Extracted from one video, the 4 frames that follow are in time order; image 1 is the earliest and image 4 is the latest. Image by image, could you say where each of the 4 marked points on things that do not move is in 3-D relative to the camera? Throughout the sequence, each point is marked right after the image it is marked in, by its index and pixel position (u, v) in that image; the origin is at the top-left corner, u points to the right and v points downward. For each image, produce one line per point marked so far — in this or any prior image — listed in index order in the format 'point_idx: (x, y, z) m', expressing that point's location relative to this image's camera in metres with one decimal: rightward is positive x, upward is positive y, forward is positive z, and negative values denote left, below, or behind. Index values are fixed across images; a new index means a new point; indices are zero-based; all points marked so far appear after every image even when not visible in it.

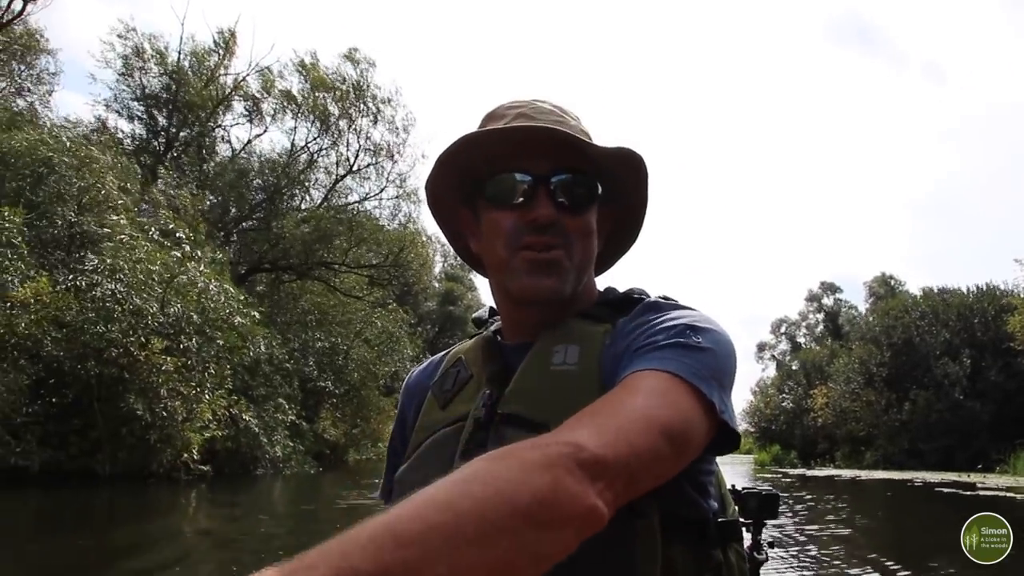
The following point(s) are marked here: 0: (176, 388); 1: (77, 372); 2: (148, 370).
0: (-3.8, -1.2, +10.5) m
1: (-4.7, -0.9, +10.1) m
2: (-4.0, -1.0, +10.3) m
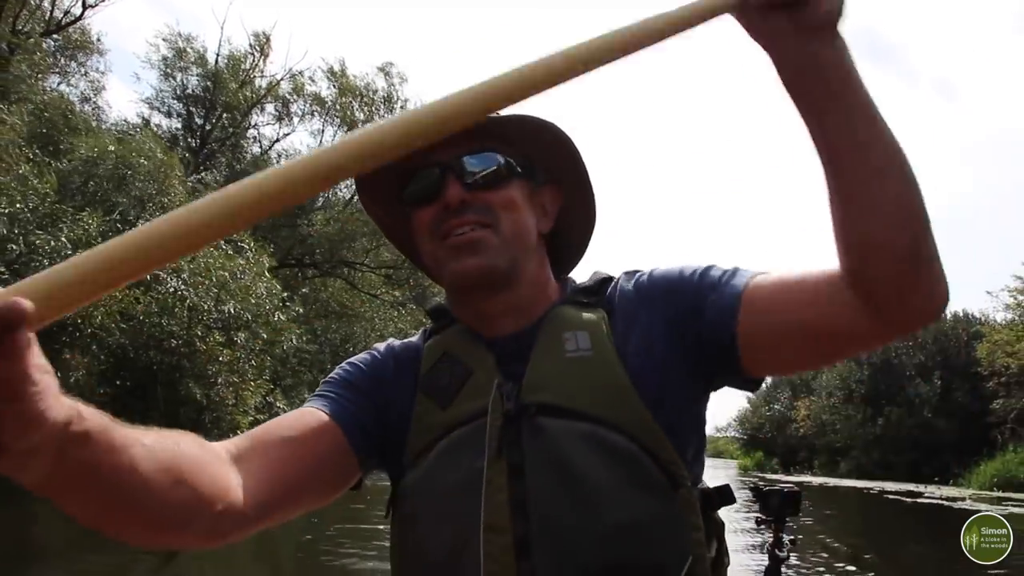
0: (-3.7, -1.1, +12.0) m
1: (-4.7, -0.9, +11.6) m
2: (-3.9, -0.9, +11.7) m
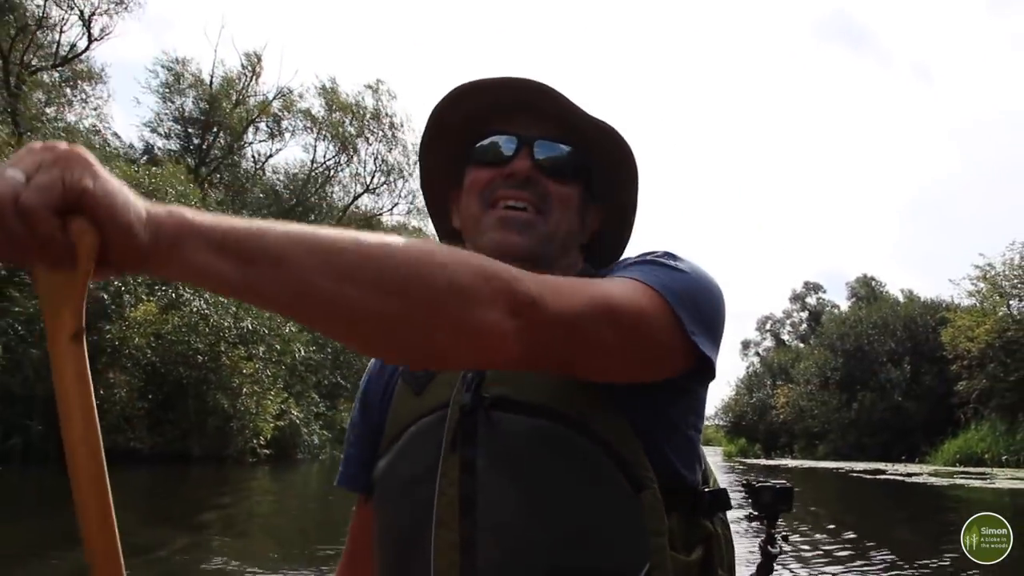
0: (-3.8, -1.4, +13.0) m
1: (-4.7, -1.2, +12.6) m
2: (-4.0, -1.2, +12.8) m
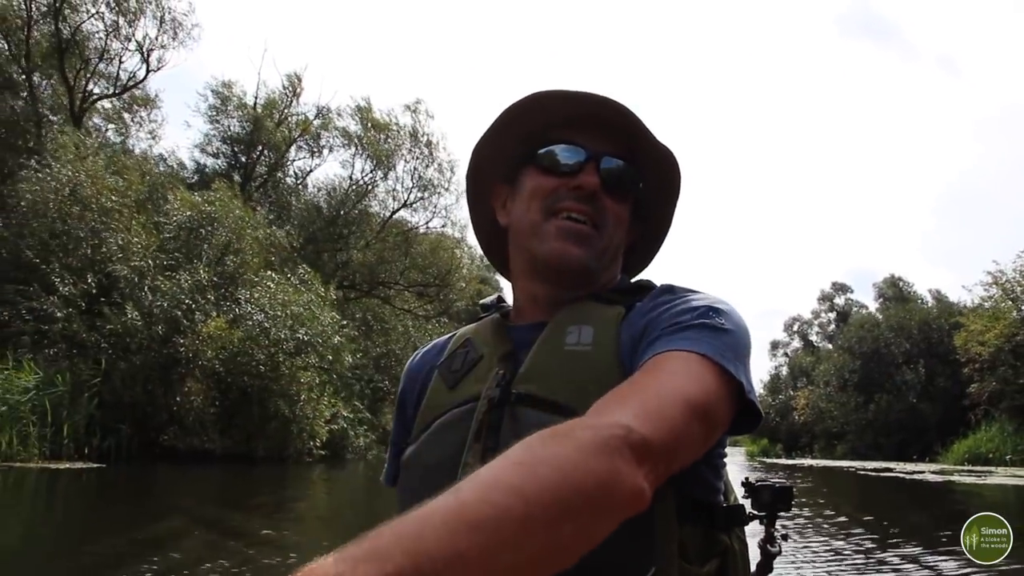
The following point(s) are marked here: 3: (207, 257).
0: (-3.3, -1.6, +14.3) m
1: (-4.2, -1.4, +13.9) m
2: (-3.5, -1.4, +14.0) m
3: (-4.7, +0.4, +14.3) m
